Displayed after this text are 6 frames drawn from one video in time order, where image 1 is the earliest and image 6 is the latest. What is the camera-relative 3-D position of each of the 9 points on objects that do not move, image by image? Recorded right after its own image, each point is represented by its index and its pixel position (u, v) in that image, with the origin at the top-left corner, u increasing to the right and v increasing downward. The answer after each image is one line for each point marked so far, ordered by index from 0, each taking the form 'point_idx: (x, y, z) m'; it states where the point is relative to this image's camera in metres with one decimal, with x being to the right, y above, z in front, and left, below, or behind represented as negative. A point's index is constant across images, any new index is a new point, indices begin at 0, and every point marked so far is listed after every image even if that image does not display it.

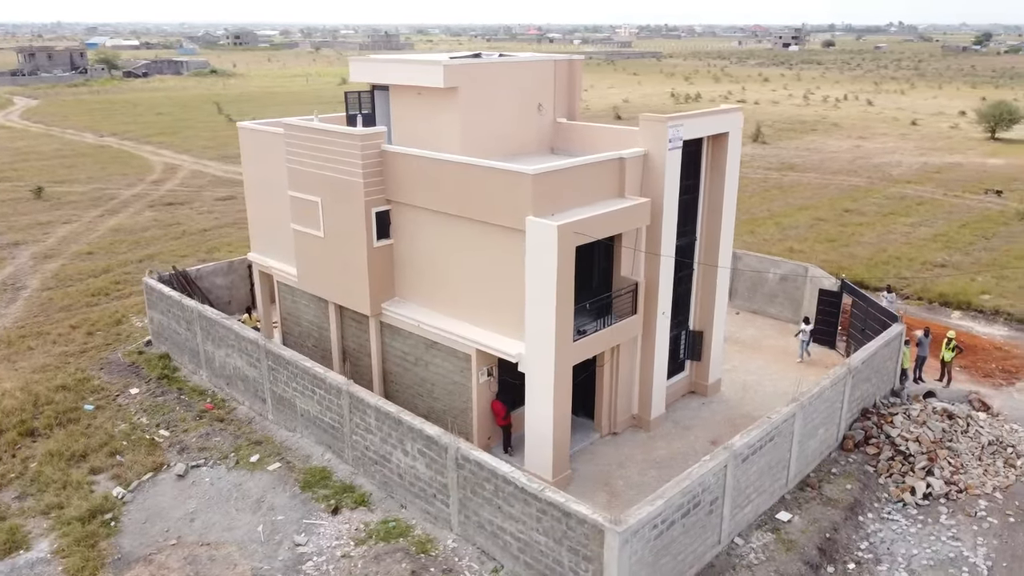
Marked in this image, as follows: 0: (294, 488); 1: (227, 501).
0: (-3.5, -3.3, +13.0) m
1: (-4.5, -3.4, +12.9) m
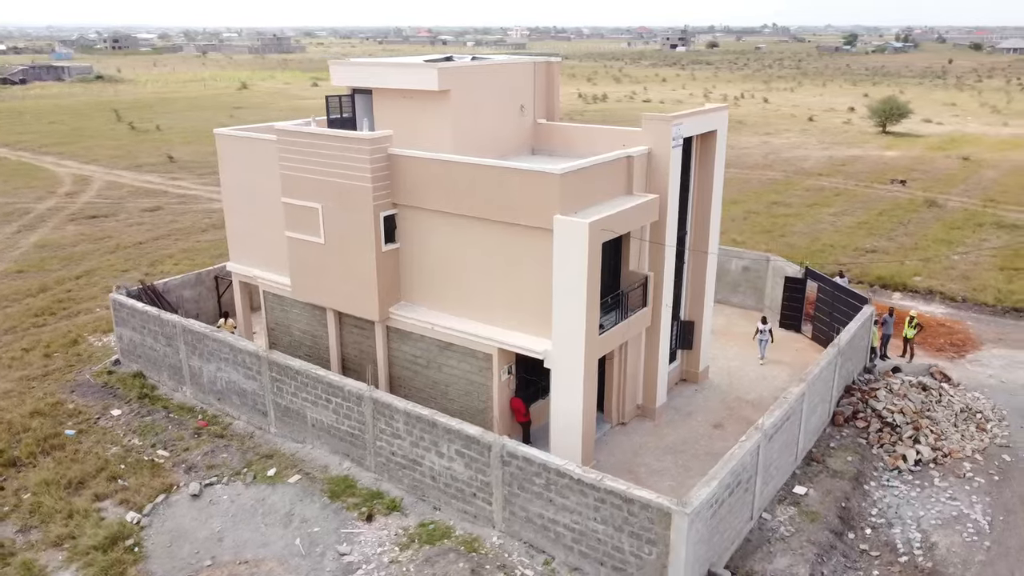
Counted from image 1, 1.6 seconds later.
0: (-3.0, -3.4, +12.8) m
1: (-4.0, -3.6, +12.5) m
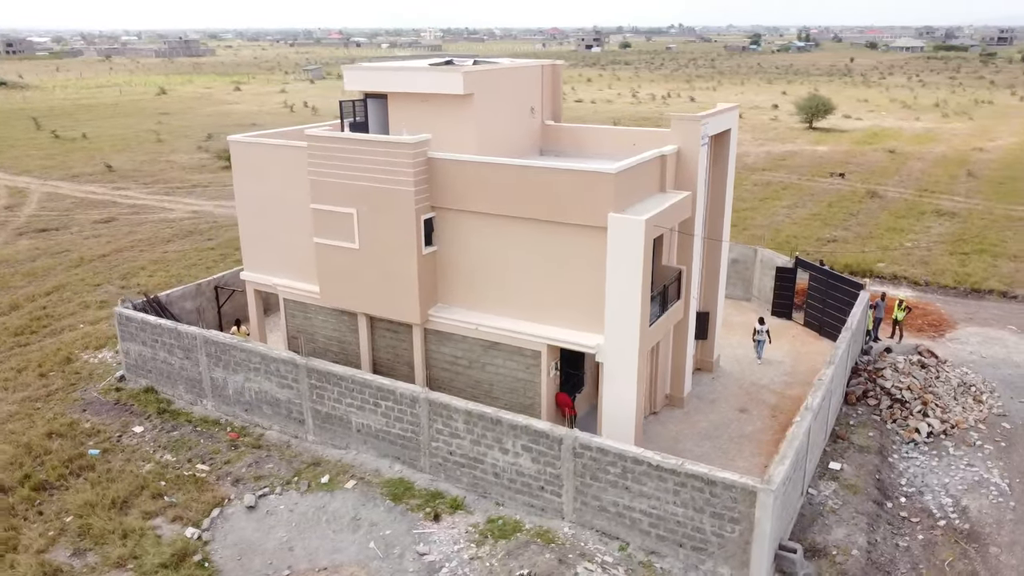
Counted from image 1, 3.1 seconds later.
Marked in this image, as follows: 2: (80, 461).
0: (-2.0, -3.4, +12.9) m
1: (-3.0, -3.7, +12.5) m
2: (-7.8, -3.1, +14.5) m
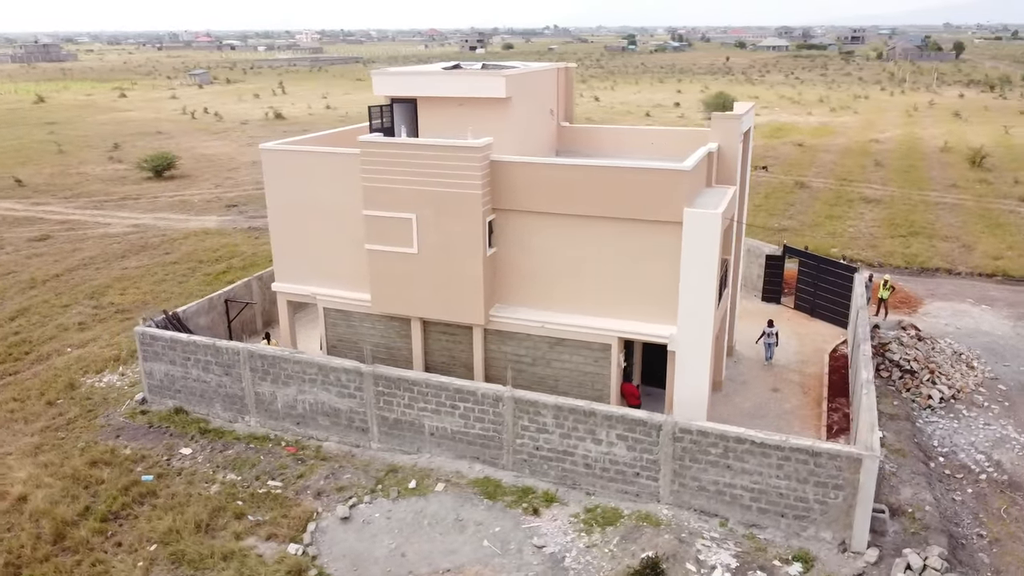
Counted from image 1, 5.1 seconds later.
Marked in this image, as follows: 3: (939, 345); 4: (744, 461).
0: (-0.5, -3.5, +13.0) m
1: (-1.4, -3.8, +12.5) m
2: (-6.5, -3.4, +13.8) m
3: (+10.1, -1.3, +18.9) m
4: (+3.5, -2.6, +12.1) m
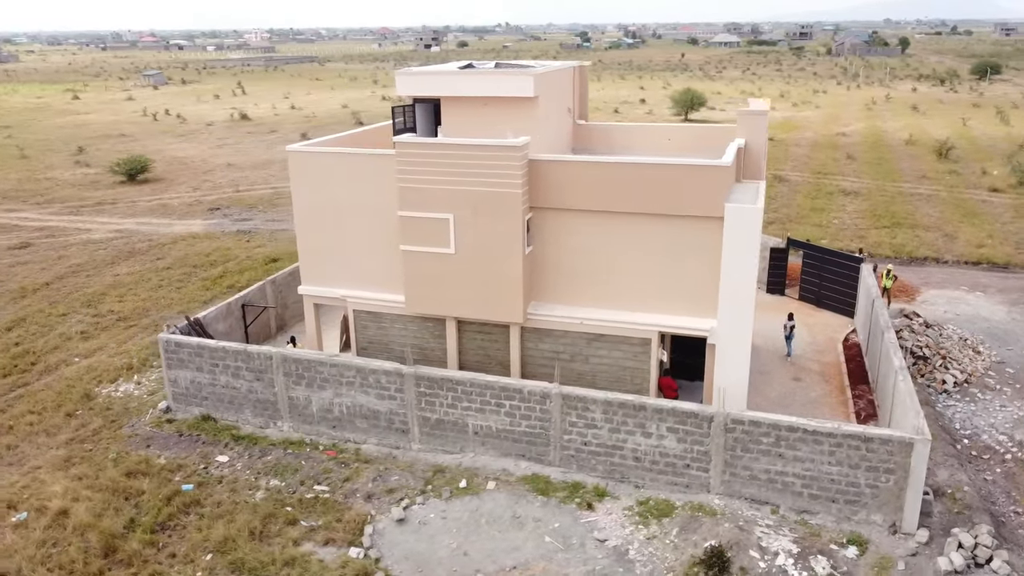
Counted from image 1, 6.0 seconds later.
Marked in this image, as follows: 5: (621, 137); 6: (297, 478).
0: (+0.4, -3.4, +13.1) m
1: (-0.5, -3.7, +12.6) m
2: (-5.6, -3.6, +13.6) m
3: (+10.6, -1.1, +19.6) m
4: (+4.4, -2.5, +12.4) m
5: (+2.6, +3.6, +18.9) m
6: (-3.8, -3.3, +14.1) m
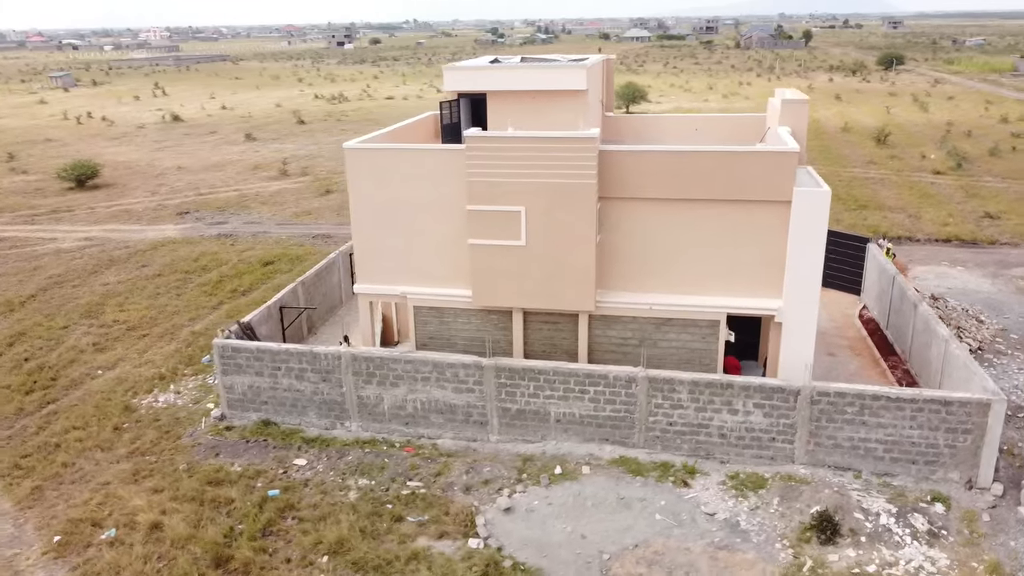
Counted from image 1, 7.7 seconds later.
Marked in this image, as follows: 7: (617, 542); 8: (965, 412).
0: (+2.0, -3.2, +13.5) m
1: (+1.3, -3.6, +12.9) m
2: (-4.0, -3.6, +13.4) m
3: (+11.4, -0.4, +21.0) m
4: (+6.1, -2.1, +13.2) m
5: (+3.3, +3.9, +19.4) m
6: (-2.2, -3.3, +14.1) m
7: (+1.6, -3.9, +12.2) m
8: (+7.3, -2.0, +12.9) m
